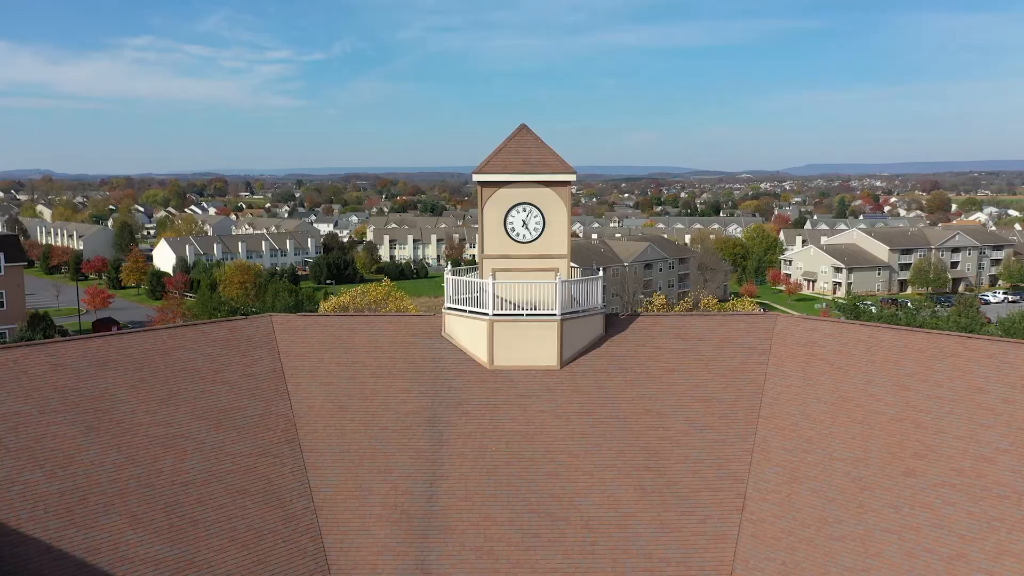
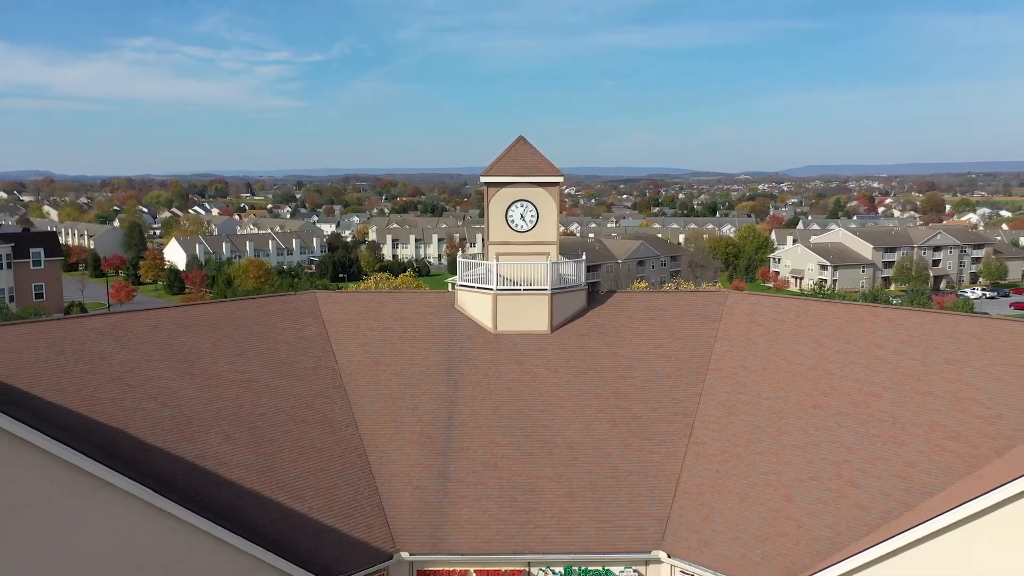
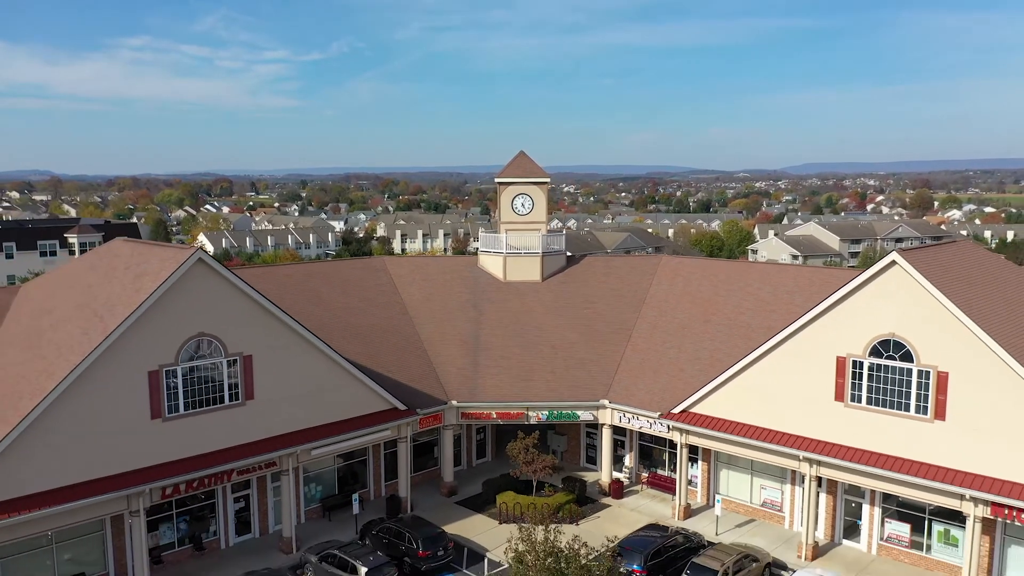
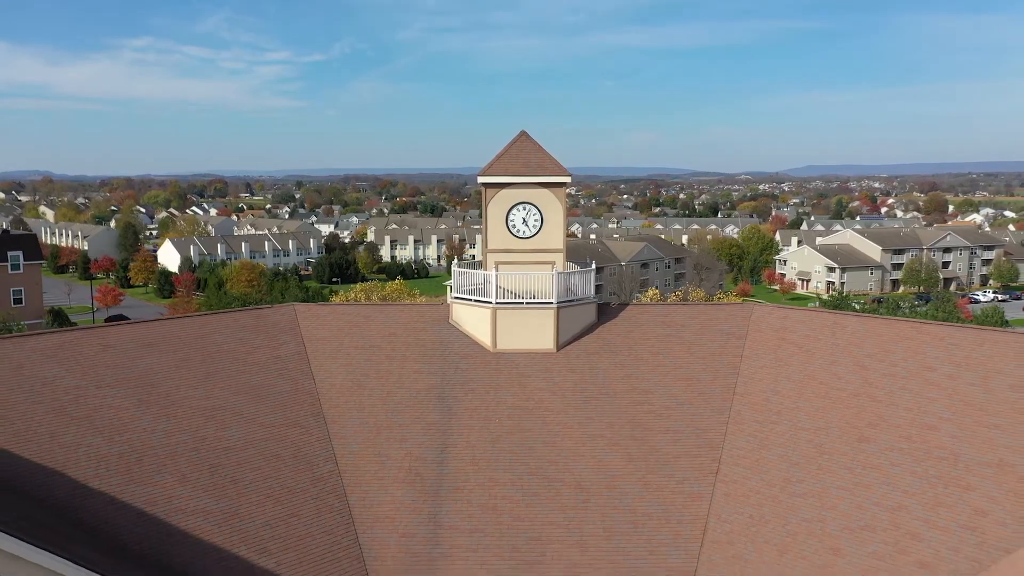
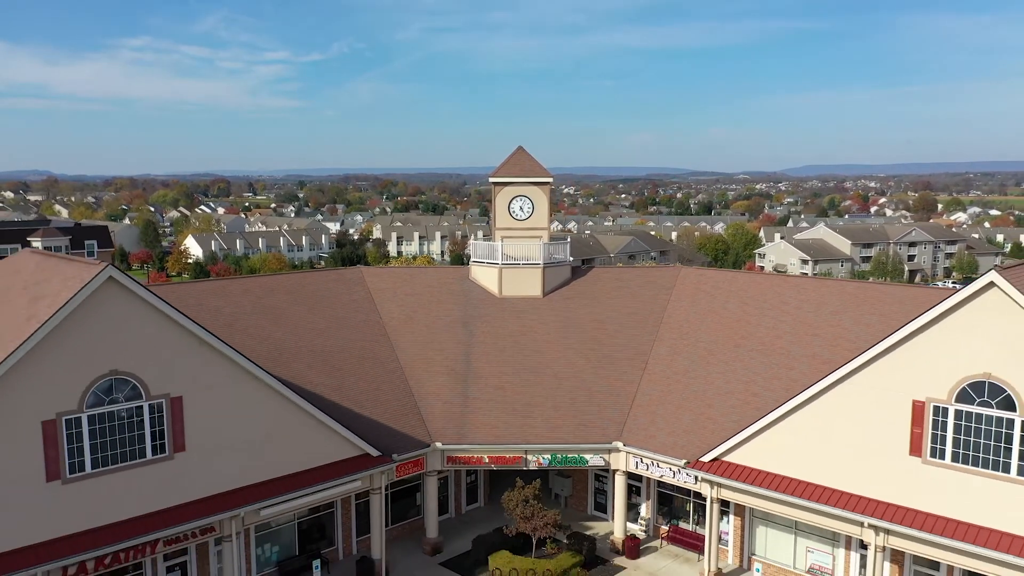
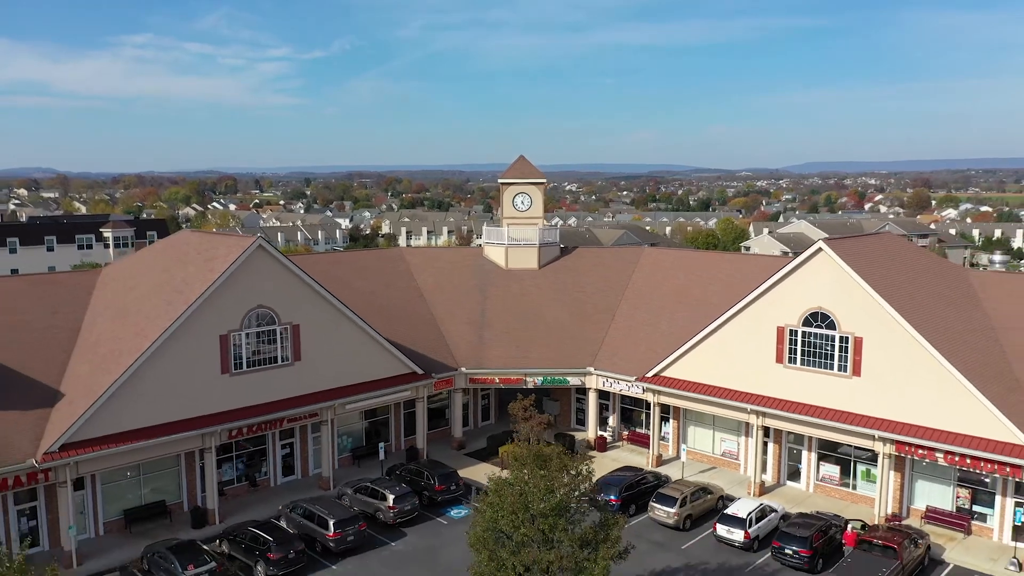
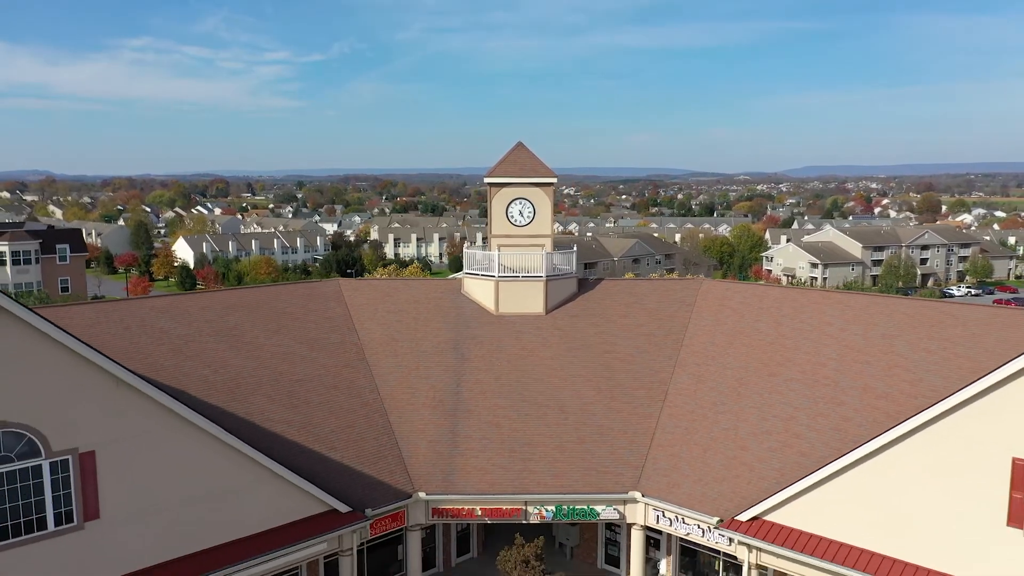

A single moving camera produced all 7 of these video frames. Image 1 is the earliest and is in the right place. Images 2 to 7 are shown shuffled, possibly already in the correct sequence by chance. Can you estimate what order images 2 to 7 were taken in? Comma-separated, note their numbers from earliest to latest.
4, 2, 7, 5, 3, 6
